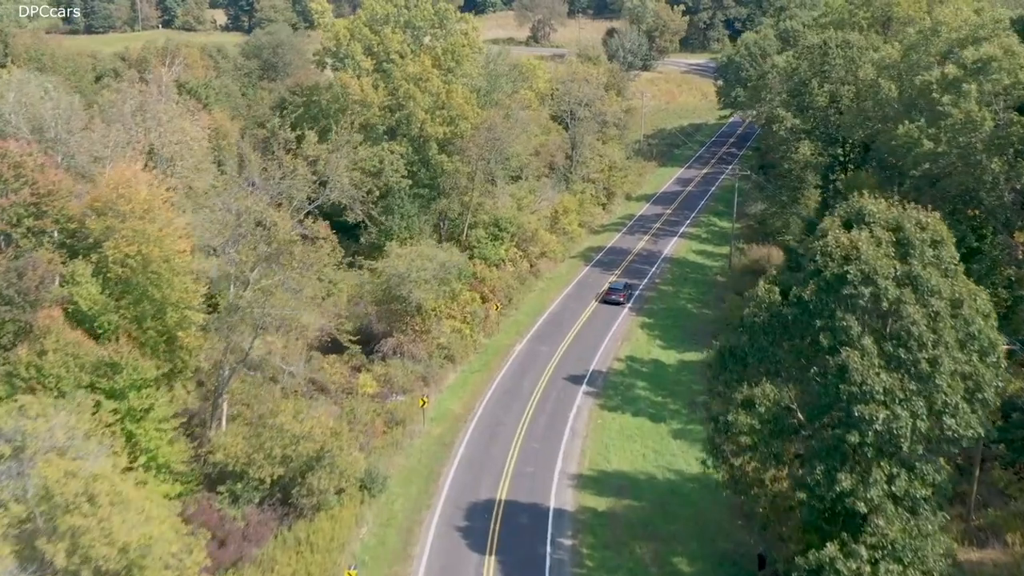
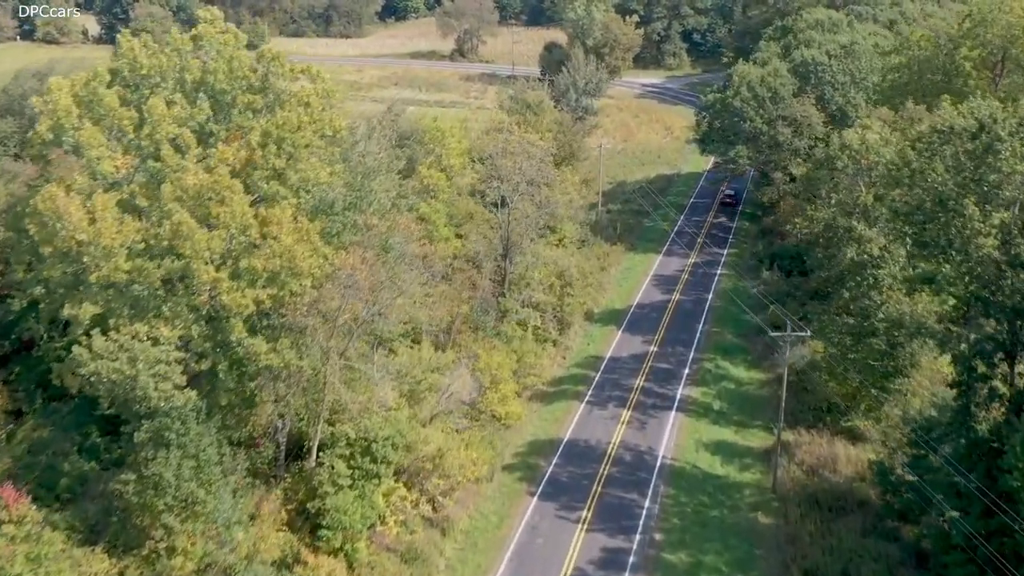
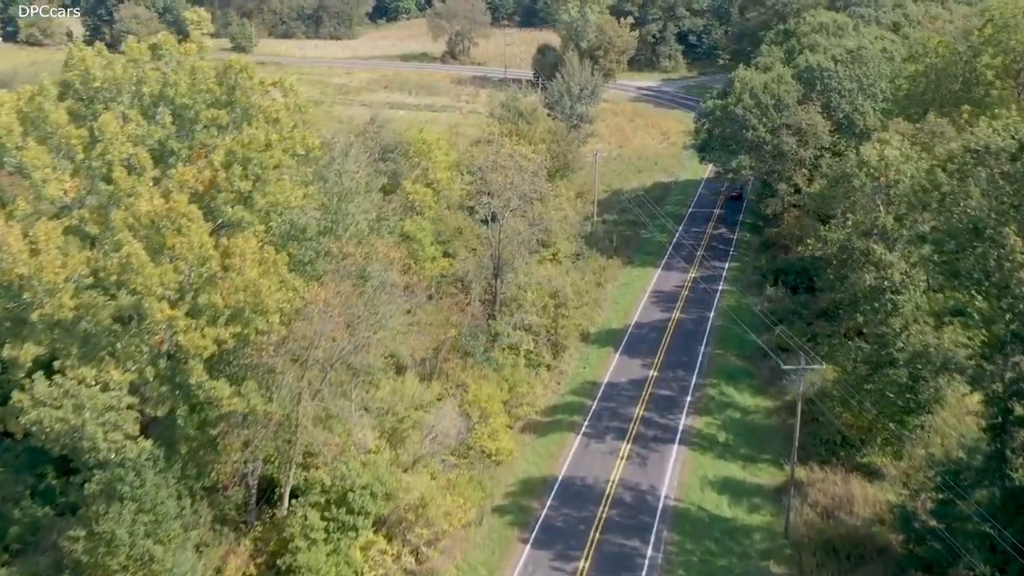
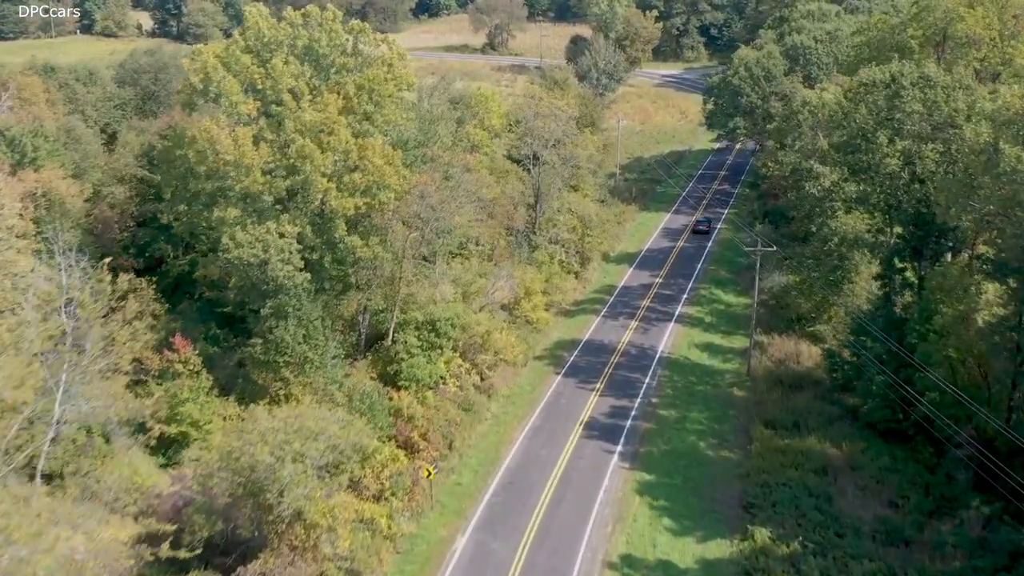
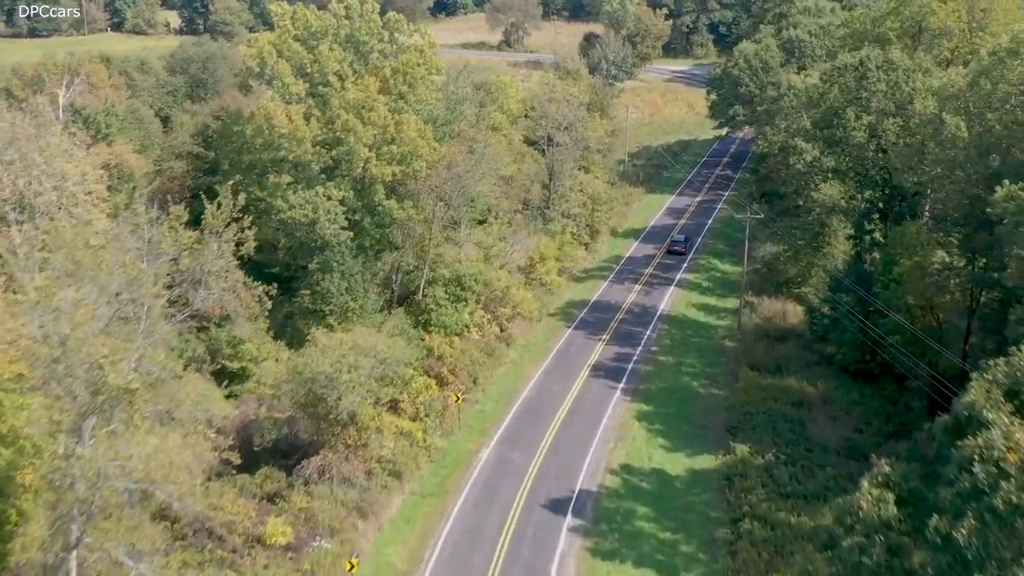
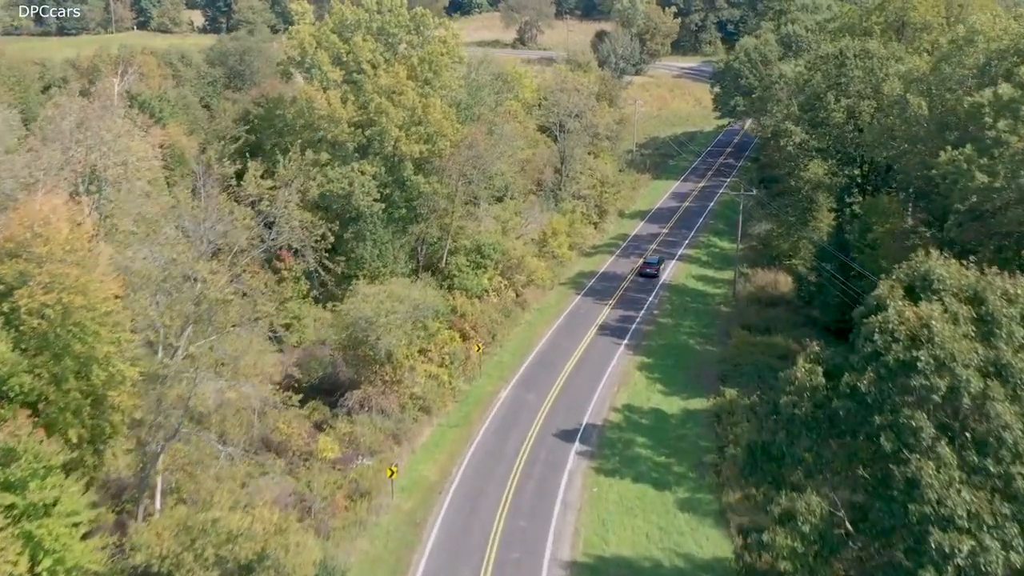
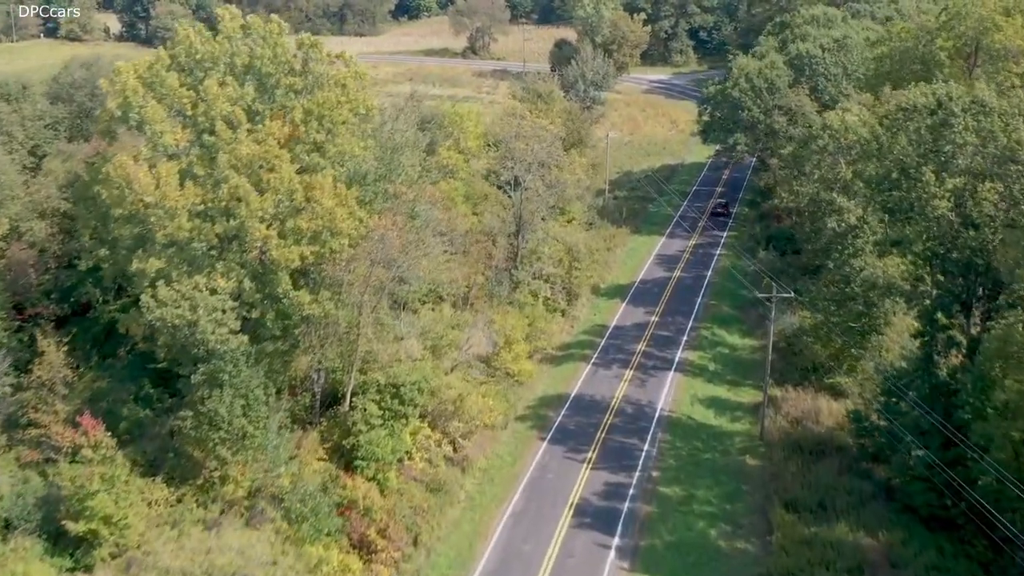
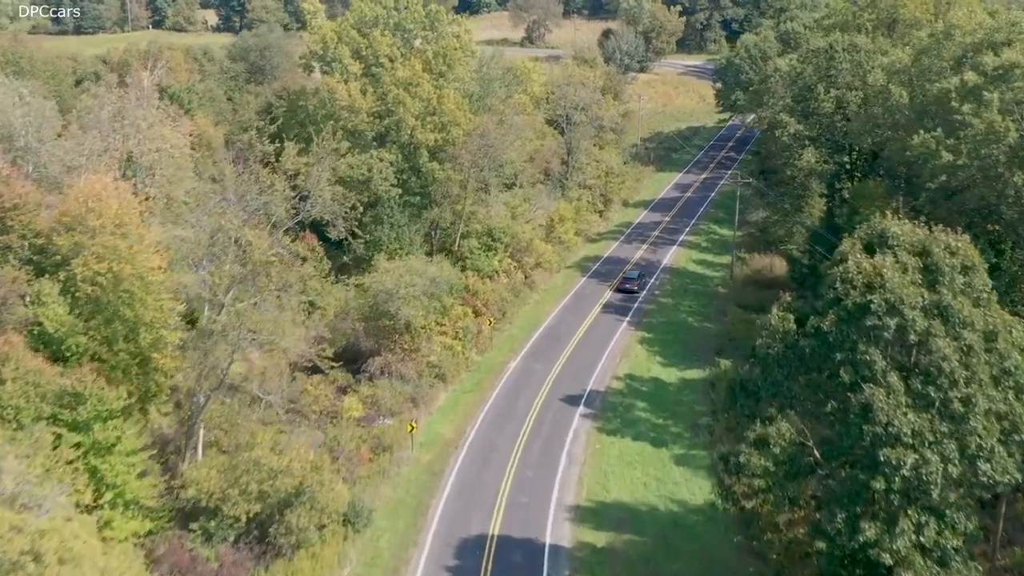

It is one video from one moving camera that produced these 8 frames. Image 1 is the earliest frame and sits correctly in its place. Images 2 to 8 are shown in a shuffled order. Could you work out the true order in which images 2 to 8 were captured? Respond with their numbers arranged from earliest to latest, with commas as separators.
8, 6, 5, 4, 7, 2, 3
